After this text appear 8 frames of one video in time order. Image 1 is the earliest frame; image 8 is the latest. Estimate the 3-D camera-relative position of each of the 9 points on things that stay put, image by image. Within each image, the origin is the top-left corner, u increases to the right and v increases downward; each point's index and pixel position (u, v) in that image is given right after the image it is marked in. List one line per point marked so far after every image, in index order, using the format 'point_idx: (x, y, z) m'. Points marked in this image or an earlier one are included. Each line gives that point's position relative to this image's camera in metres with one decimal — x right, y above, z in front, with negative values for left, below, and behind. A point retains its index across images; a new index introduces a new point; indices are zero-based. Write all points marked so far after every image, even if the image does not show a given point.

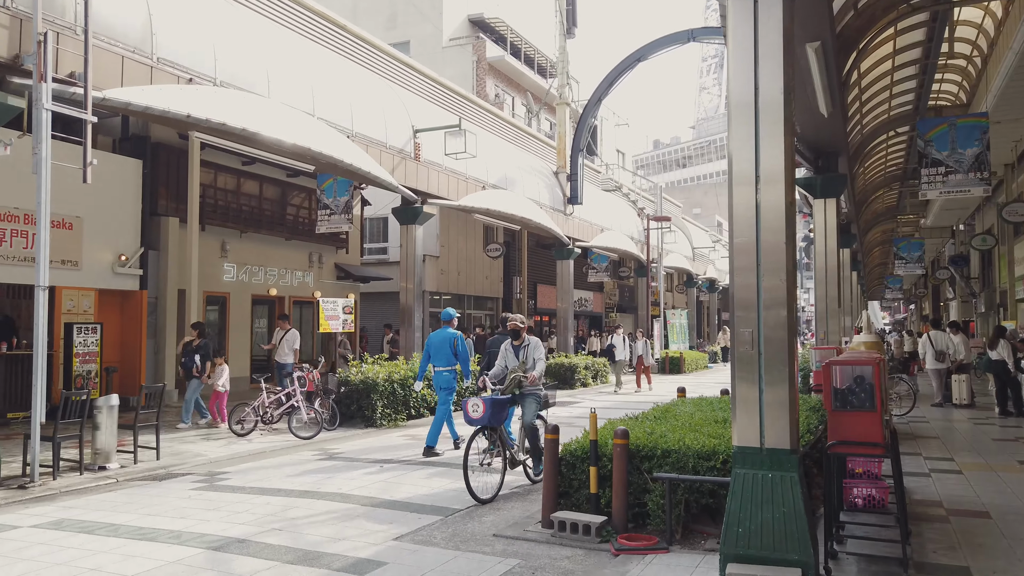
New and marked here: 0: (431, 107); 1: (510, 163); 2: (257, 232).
0: (-1.8, +4.0, +16.7) m
1: (-0.1, +3.3, +19.9) m
2: (-6.4, +1.4, +18.9) m
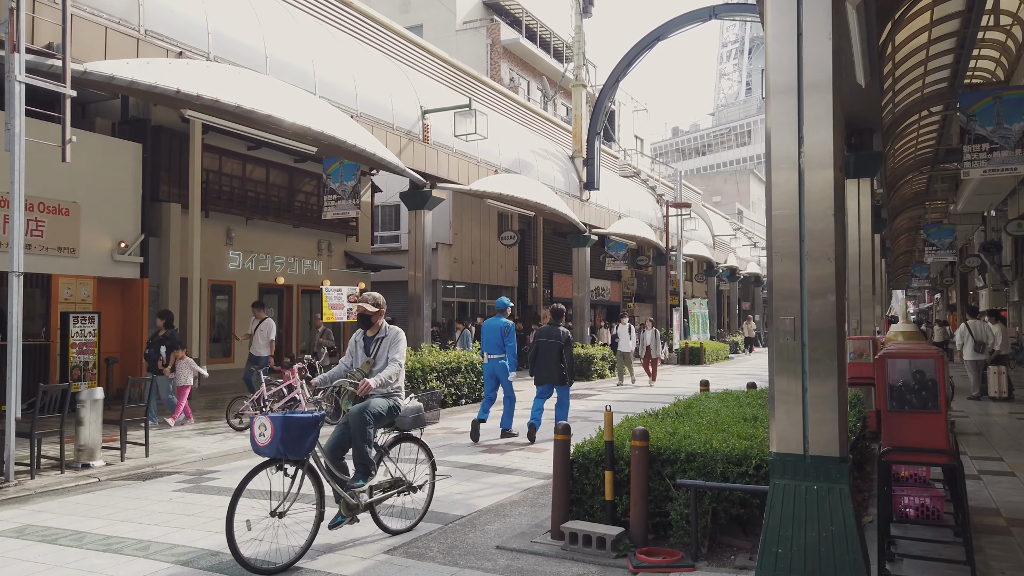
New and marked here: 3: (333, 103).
0: (-1.5, +4.2, +16.0) m
1: (+0.3, +3.6, +19.1) m
2: (-6.1, +1.7, +18.3) m
3: (-3.0, +3.0, +12.4) m
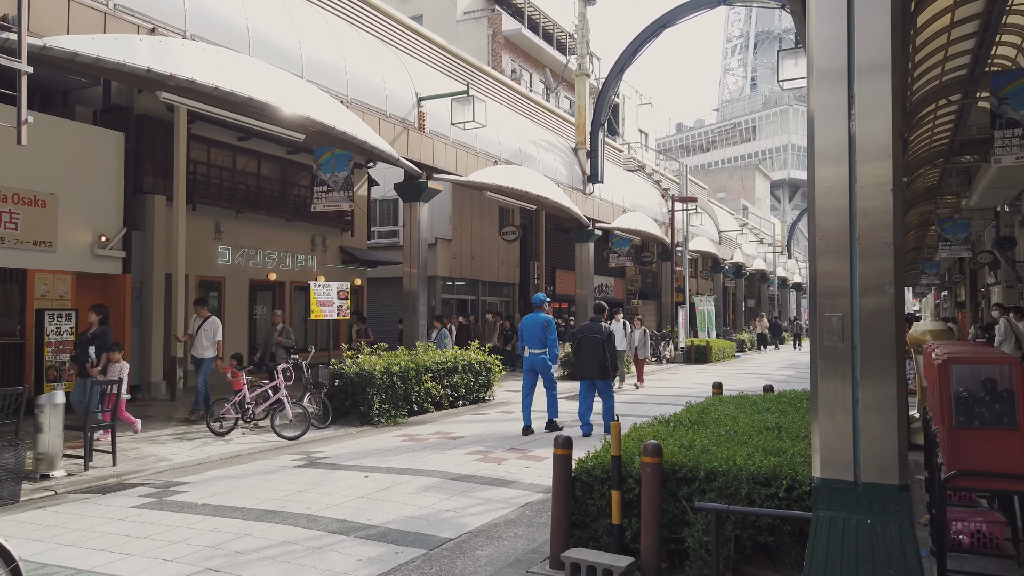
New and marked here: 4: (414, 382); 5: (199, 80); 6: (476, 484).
0: (-1.5, +4.3, +15.3) m
1: (+0.3, +3.7, +18.4) m
2: (-6.1, +1.8, +17.7) m
3: (-3.0, +3.1, +11.7) m
4: (-1.6, -1.5, +12.1) m
5: (-3.8, +2.5, +9.1) m
6: (-0.3, -1.8, +7.0) m
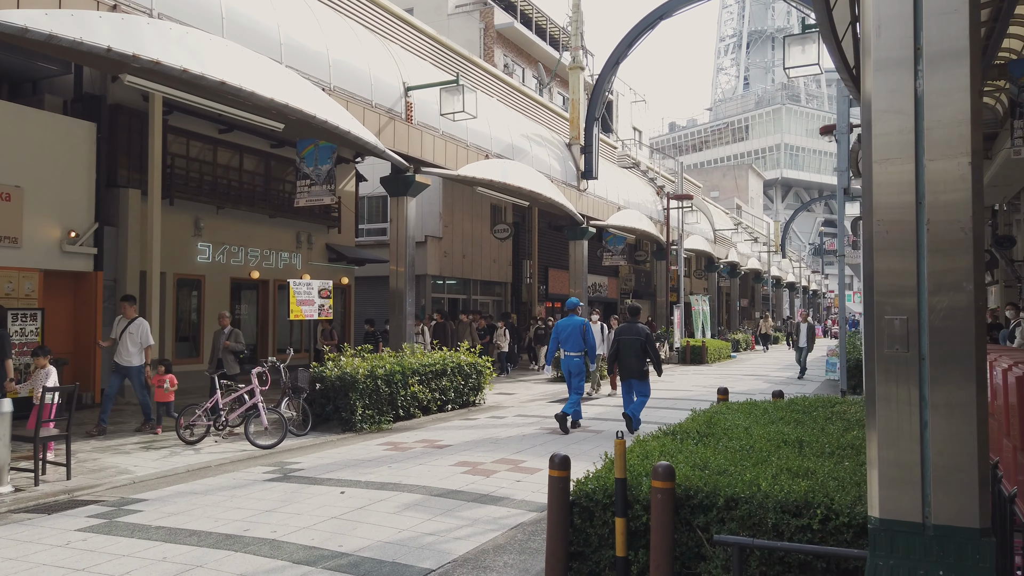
0: (-1.7, +4.3, +14.7) m
1: (+0.1, +3.8, +17.8) m
2: (-6.3, +1.8, +17.0) m
3: (-3.1, +3.1, +11.0) m
4: (-1.7, -1.5, +11.4) m
5: (-3.9, +2.6, +8.5) m
6: (-0.4, -1.8, +6.4) m
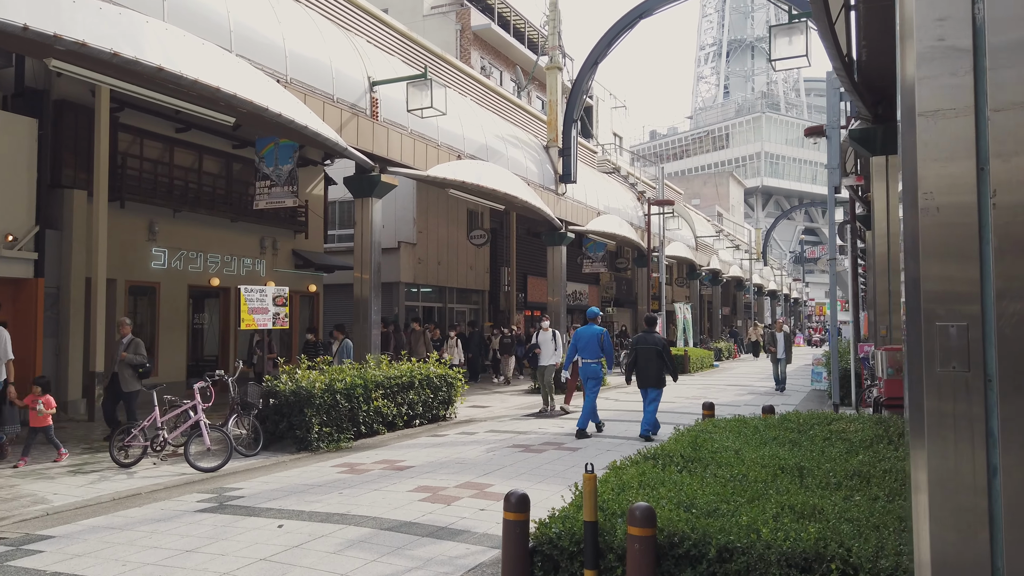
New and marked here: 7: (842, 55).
0: (-2.2, +4.2, +13.9) m
1: (-0.5, +3.6, +17.1) m
2: (-6.8, +1.6, +16.1) m
3: (-3.5, +3.0, +10.2) m
4: (-2.1, -1.6, +10.6) m
5: (-4.3, +2.5, +7.6) m
6: (-0.7, -1.8, +5.6) m
7: (+3.3, +2.4, +7.6) m
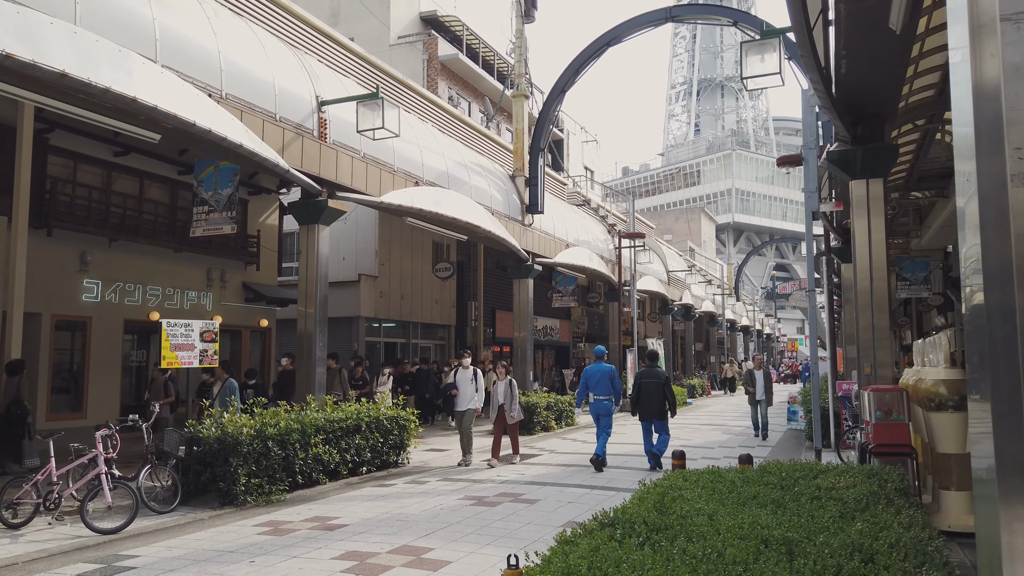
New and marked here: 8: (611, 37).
0: (-2.9, +3.6, +13.1) m
1: (-1.3, +2.8, +16.3) m
2: (-7.6, +0.9, +15.0) m
3: (-4.1, +2.6, +9.4) m
4: (-2.7, -2.0, +9.6) m
5: (-4.8, +2.2, +6.7) m
6: (-1.2, -2.1, +4.6) m
7: (+2.8, +2.1, +6.9) m
8: (+2.6, +6.6, +19.8) m
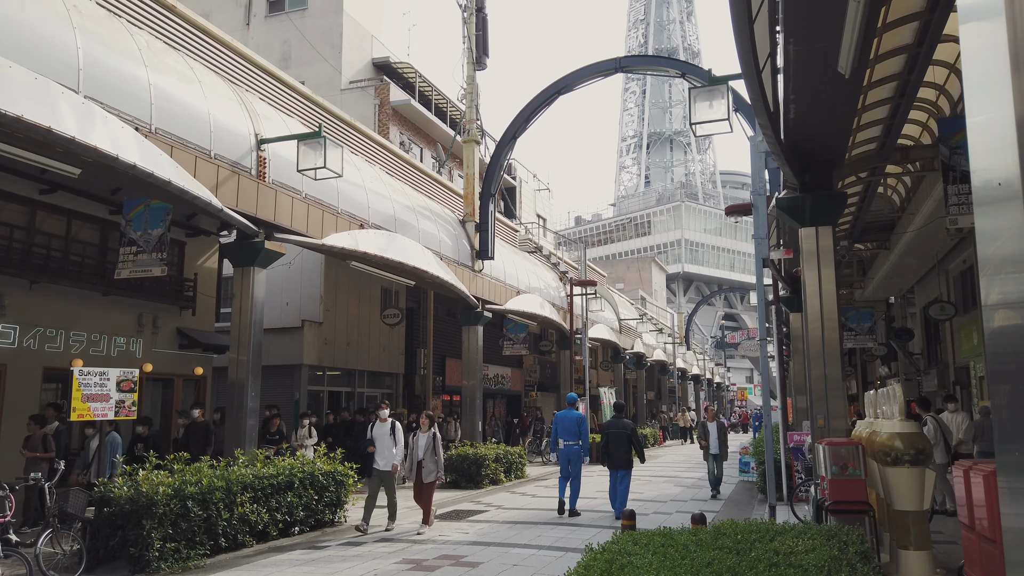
0: (-3.8, +2.8, +12.7) m
1: (-2.4, +1.9, +16.0) m
2: (-8.6, +0.1, +14.1) m
3: (-4.7, +2.1, +8.8) m
4: (-3.4, -2.6, +8.8) m
5: (-5.2, +1.8, +6.1) m
6: (-1.5, -2.3, +4.0) m
7: (+2.3, +1.6, +6.8) m
8: (+1.3, +5.4, +19.9) m
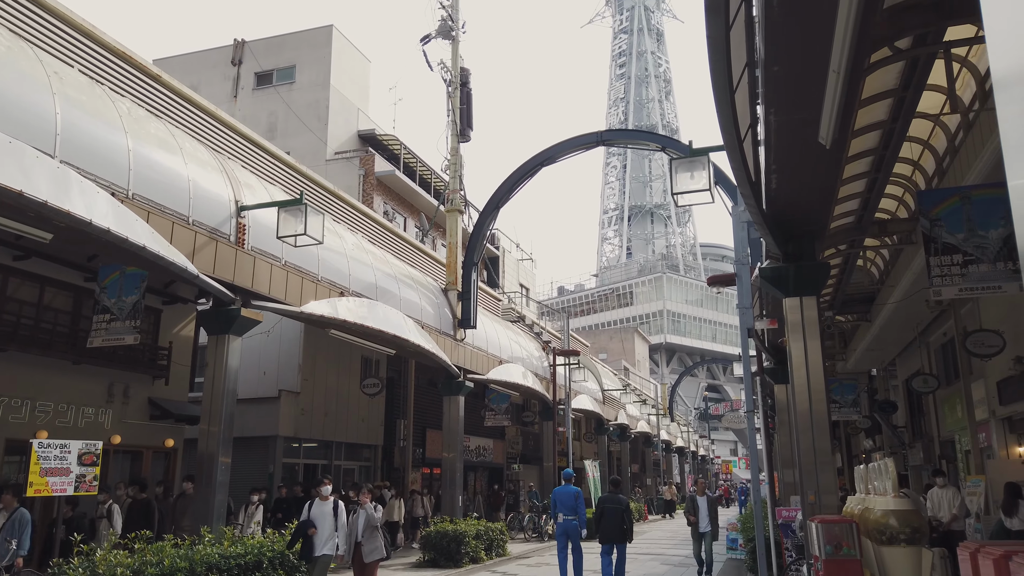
0: (-4.0, +1.7, +12.7) m
1: (-2.7, +0.4, +15.8) m
2: (-8.9, -1.2, +13.7) m
3: (-4.9, +1.3, +8.7) m
4: (-3.6, -3.3, +8.3) m
5: (-5.4, +1.3, +6.0) m
6: (-1.6, -2.6, +3.5) m
7: (+2.2, +1.0, +6.8) m
8: (+0.9, +3.5, +20.2) m
